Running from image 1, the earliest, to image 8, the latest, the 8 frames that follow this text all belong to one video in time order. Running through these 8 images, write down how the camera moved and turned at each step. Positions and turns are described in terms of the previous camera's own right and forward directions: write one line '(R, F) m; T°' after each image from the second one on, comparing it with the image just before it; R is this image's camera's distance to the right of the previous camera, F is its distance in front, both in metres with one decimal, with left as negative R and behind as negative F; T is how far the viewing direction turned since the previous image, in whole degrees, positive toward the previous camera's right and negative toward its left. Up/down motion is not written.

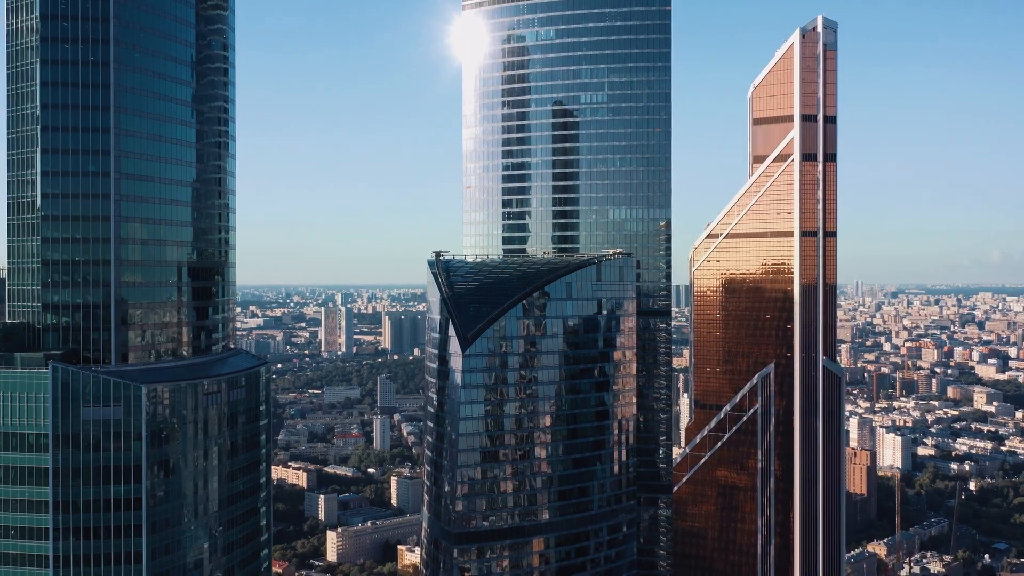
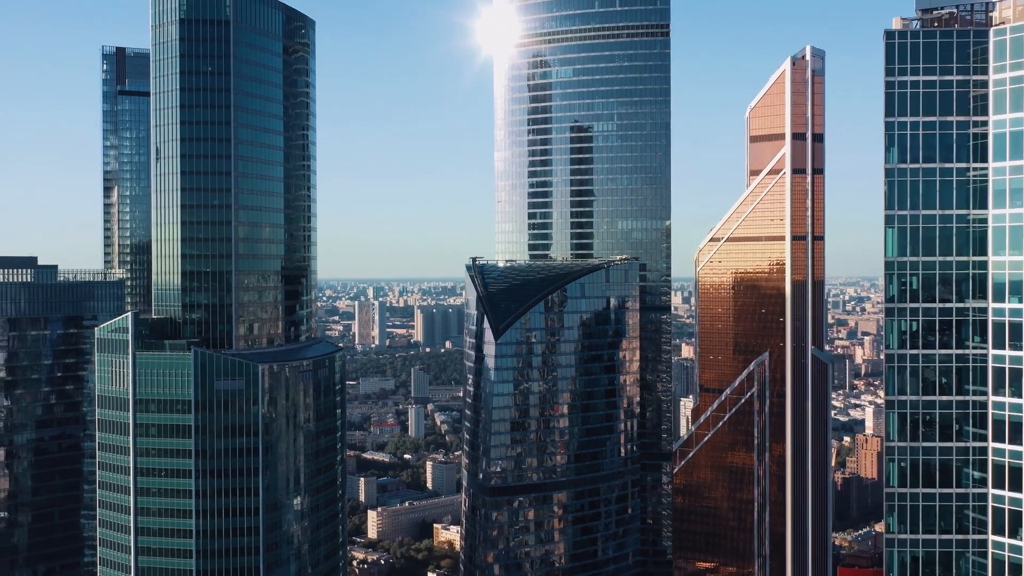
(+0.8, -21.2) m; -2°
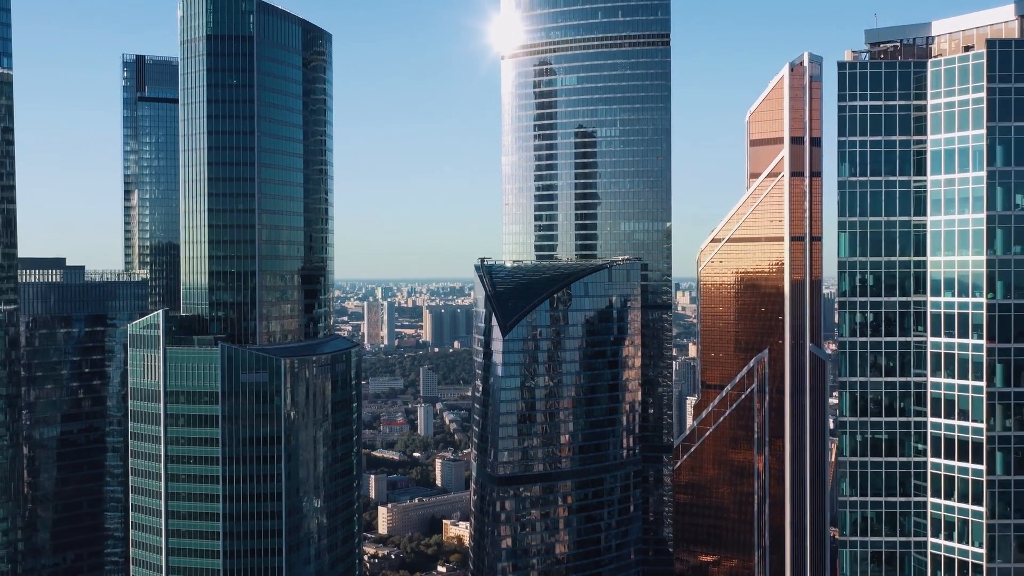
(+0.2, -5.7) m; -1°
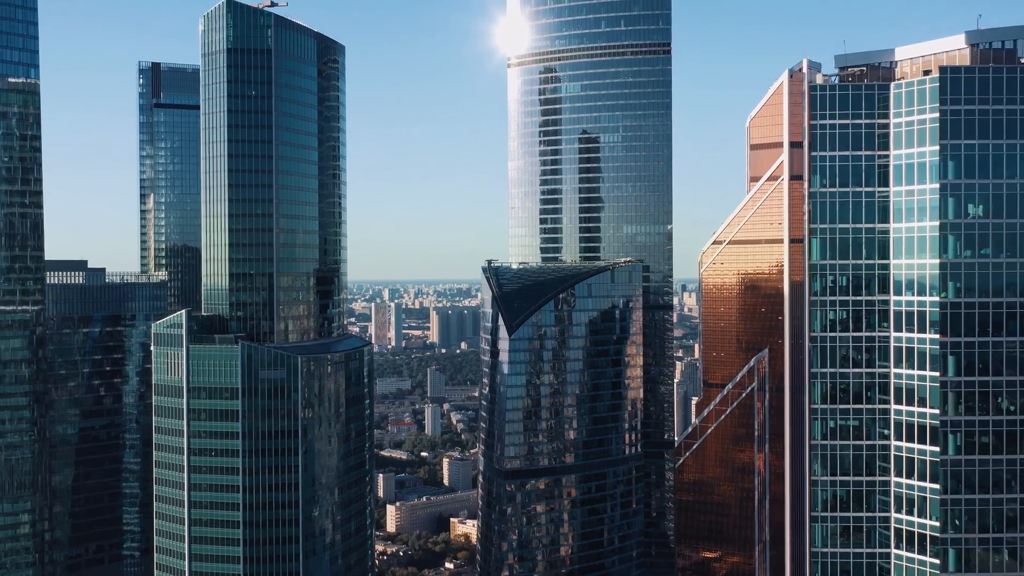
(+0.1, -4.6) m; 0°
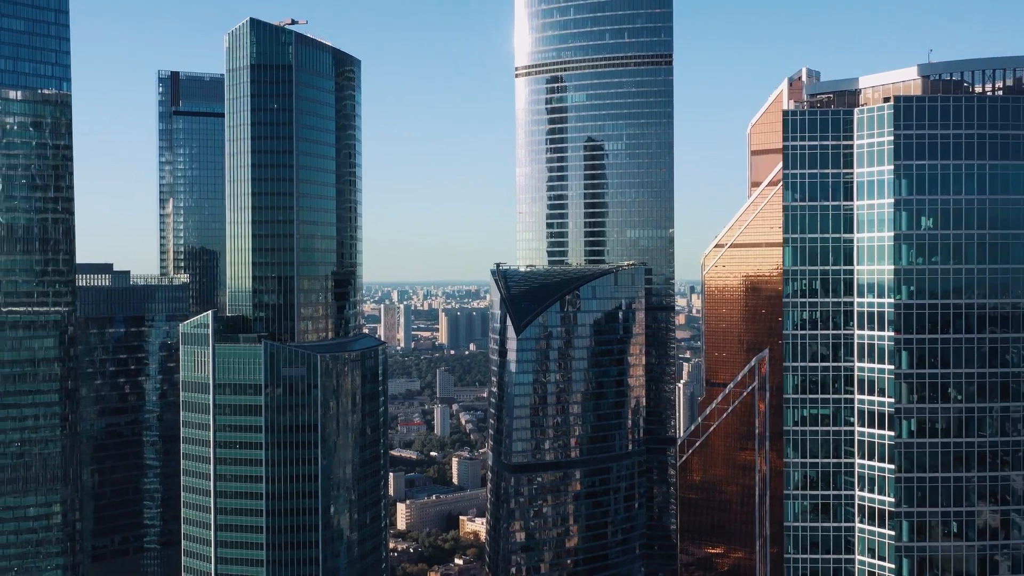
(+0.2, -5.7) m; -1°
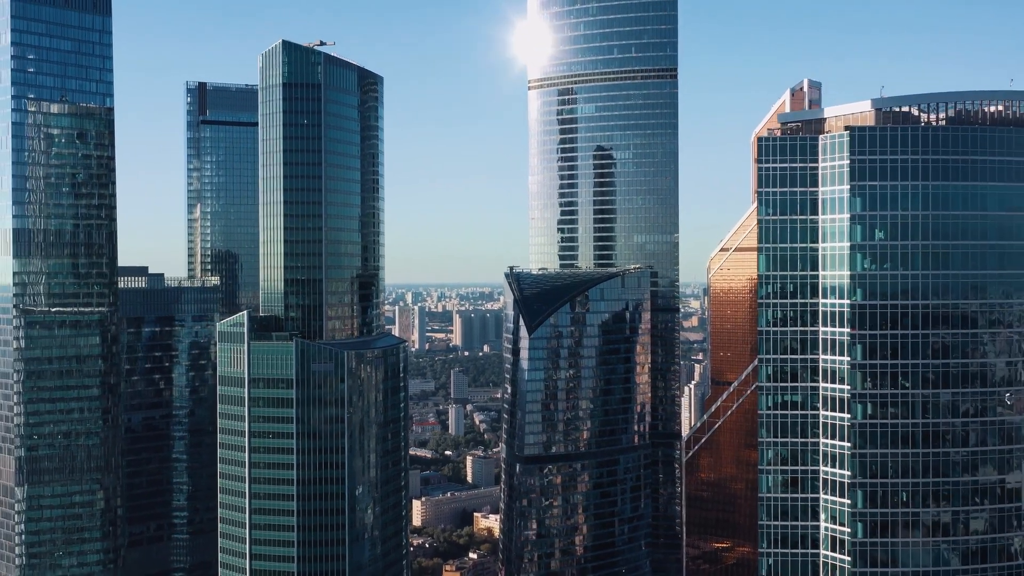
(+0.2, -8.1) m; -1°
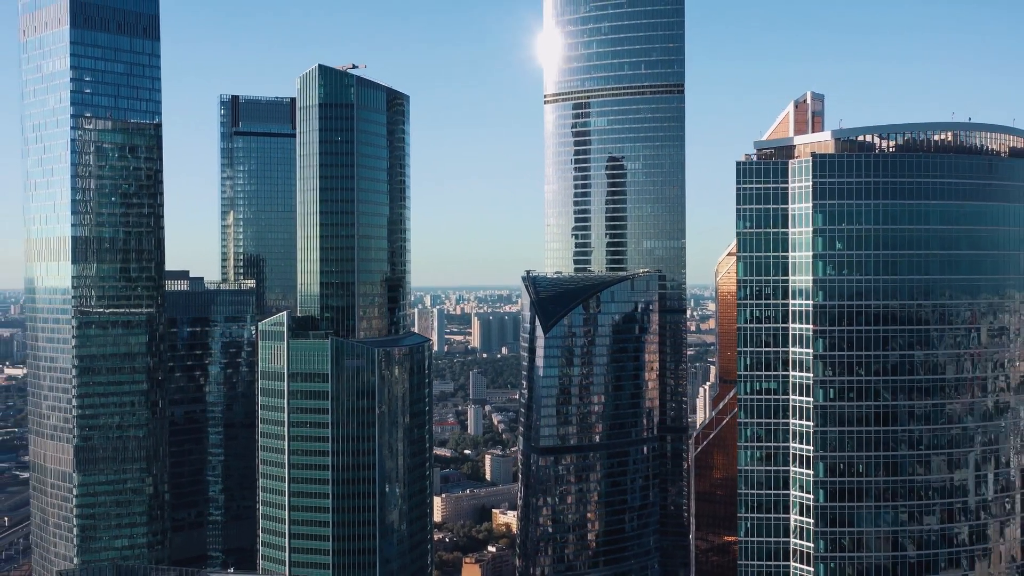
(+0.3, -10.2) m; -1°
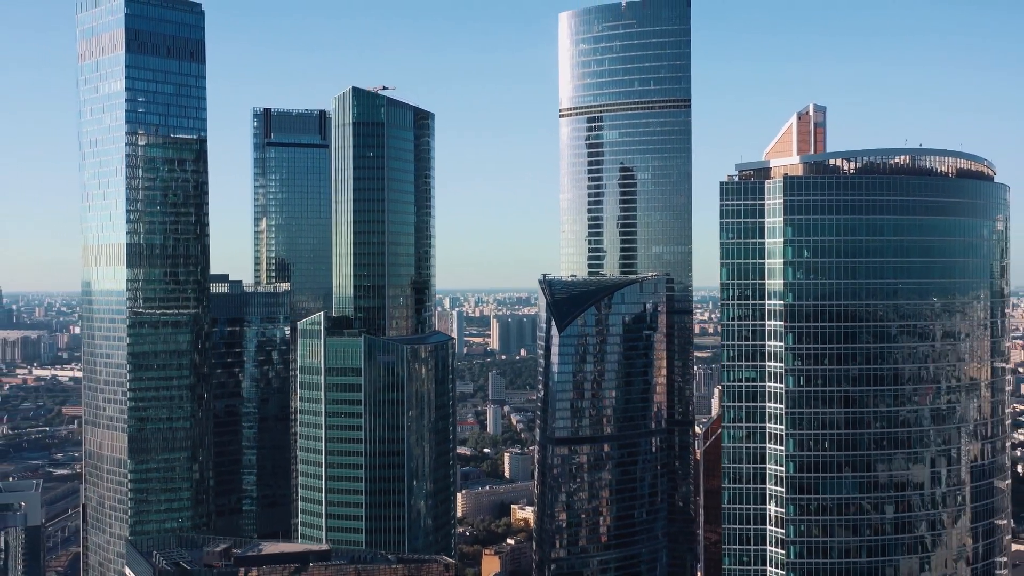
(+0.3, -11.5) m; -1°
